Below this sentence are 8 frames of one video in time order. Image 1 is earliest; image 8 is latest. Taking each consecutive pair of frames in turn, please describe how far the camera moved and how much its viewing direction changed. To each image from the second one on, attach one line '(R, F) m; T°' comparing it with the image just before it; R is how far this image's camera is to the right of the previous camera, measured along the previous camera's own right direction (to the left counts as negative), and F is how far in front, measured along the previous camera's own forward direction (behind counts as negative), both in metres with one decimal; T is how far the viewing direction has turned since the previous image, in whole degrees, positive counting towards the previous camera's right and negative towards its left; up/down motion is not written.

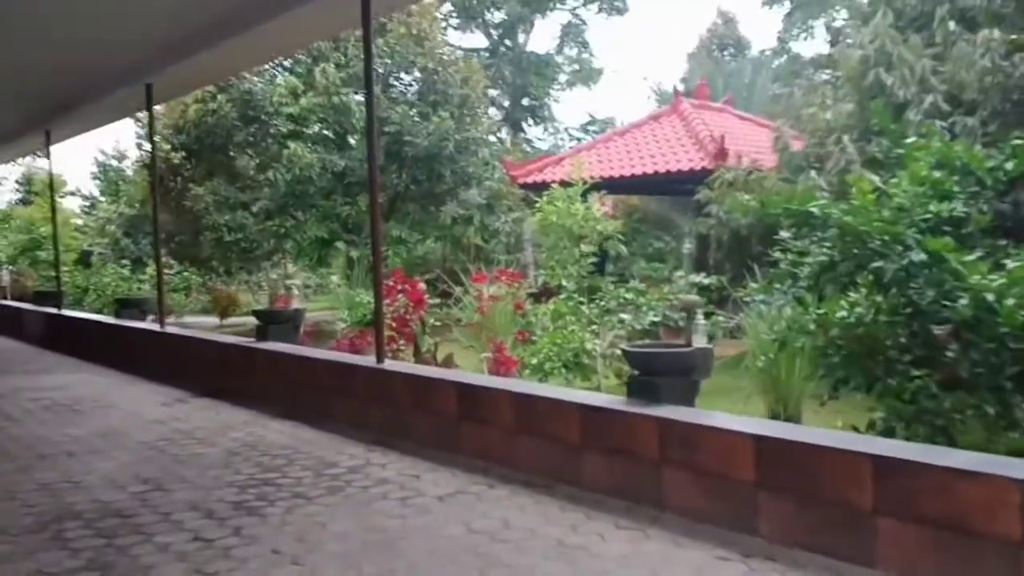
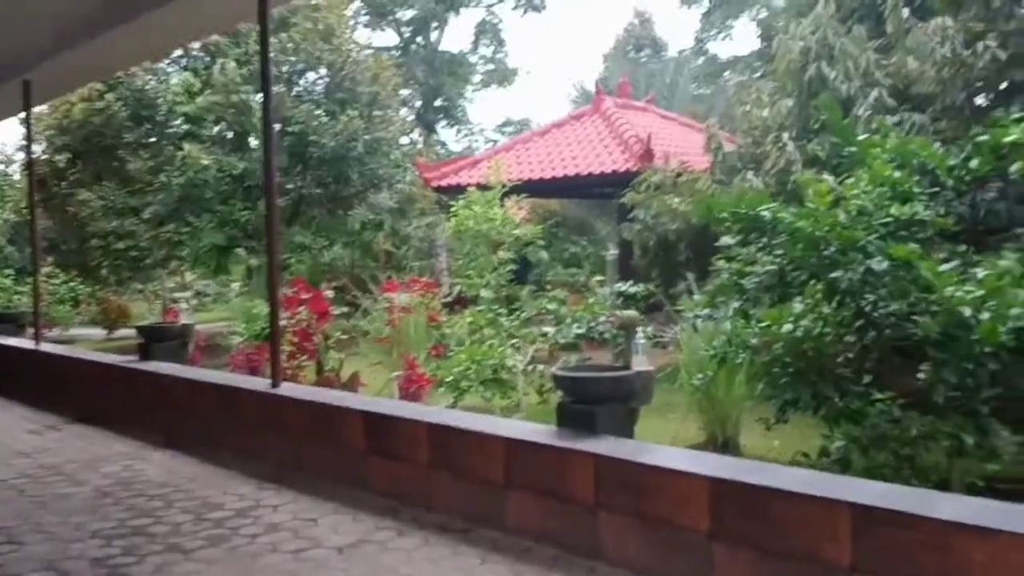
(0.0, +0.4) m; +5°
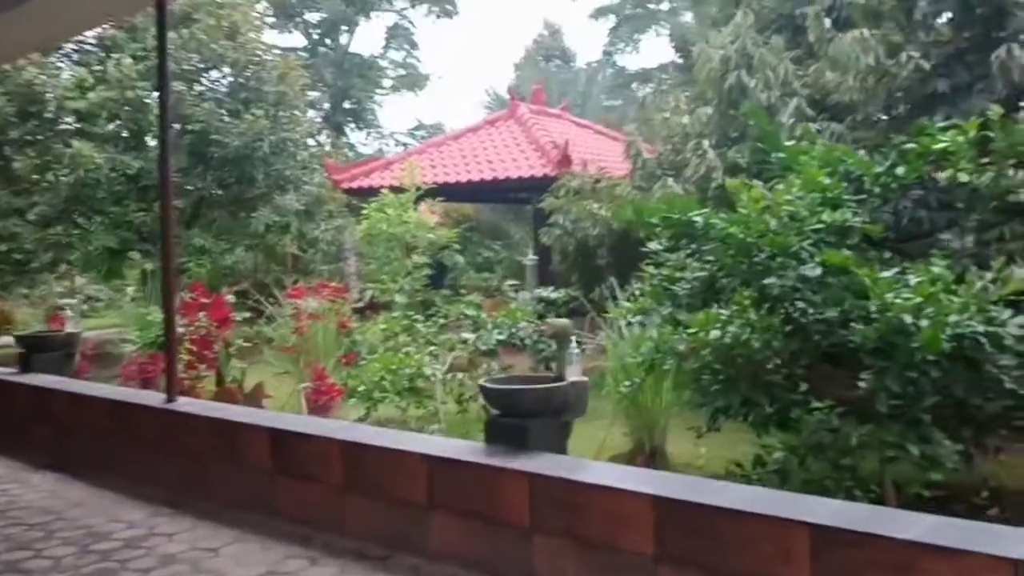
(-0.1, +0.2) m; +5°
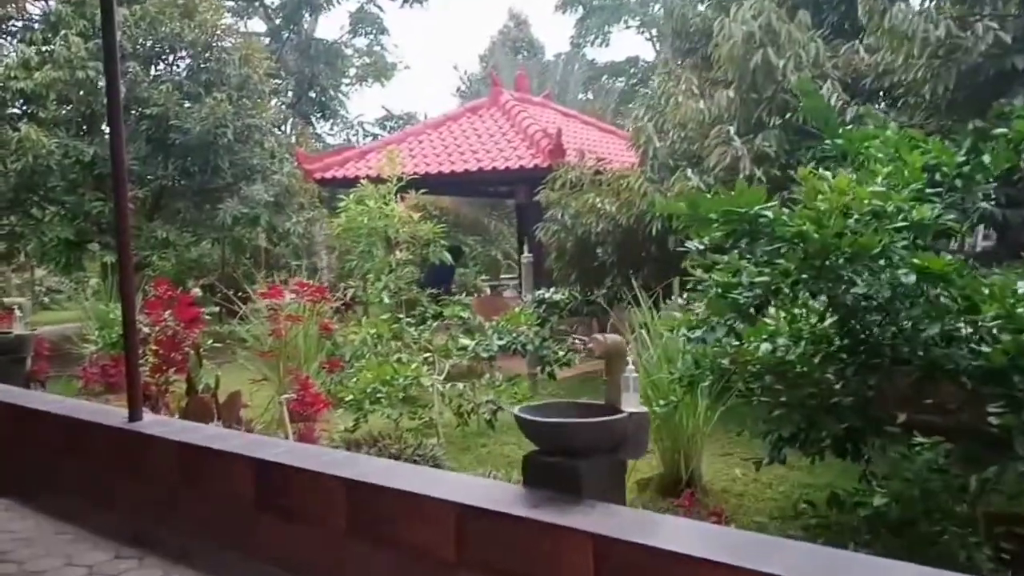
(-0.2, +0.4) m; +3°
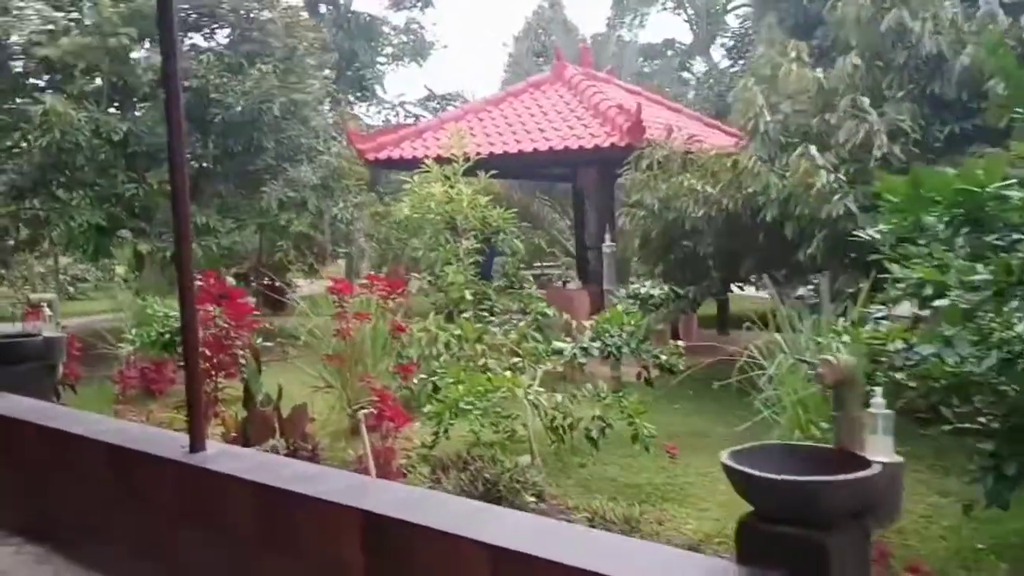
(-0.3, +0.5) m; -1°
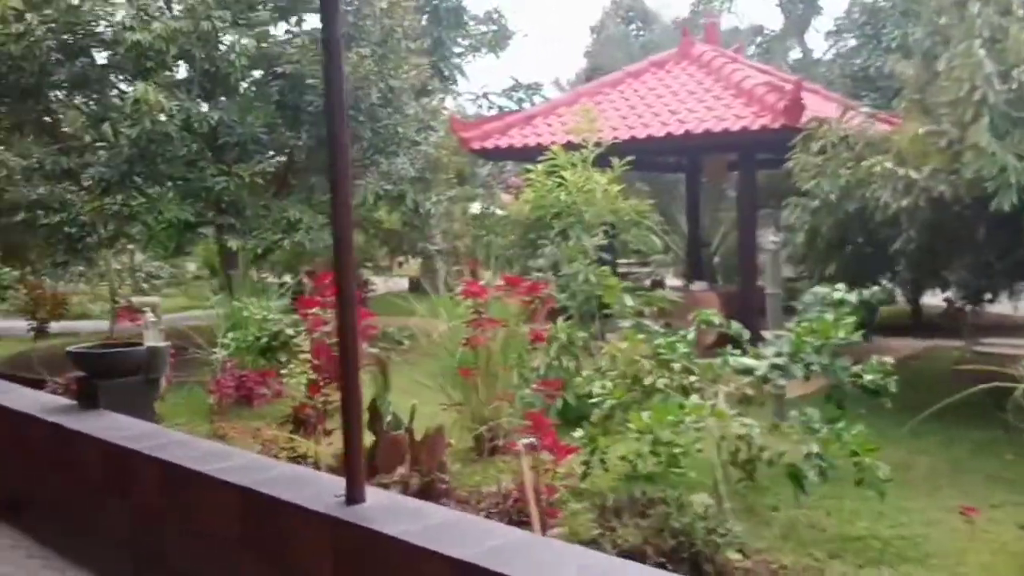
(-0.4, +0.6) m; -3°
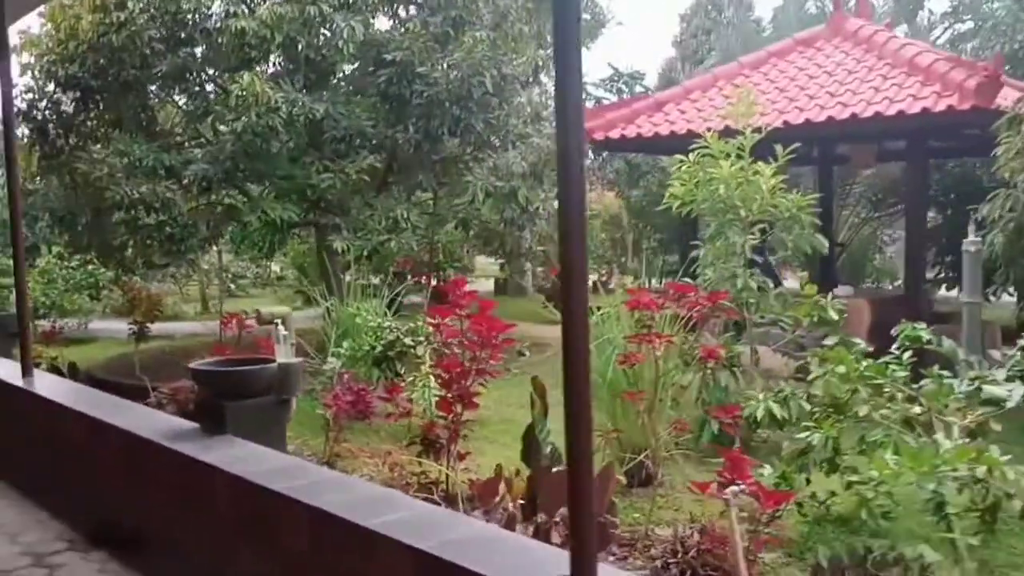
(-0.3, +0.5) m; -4°
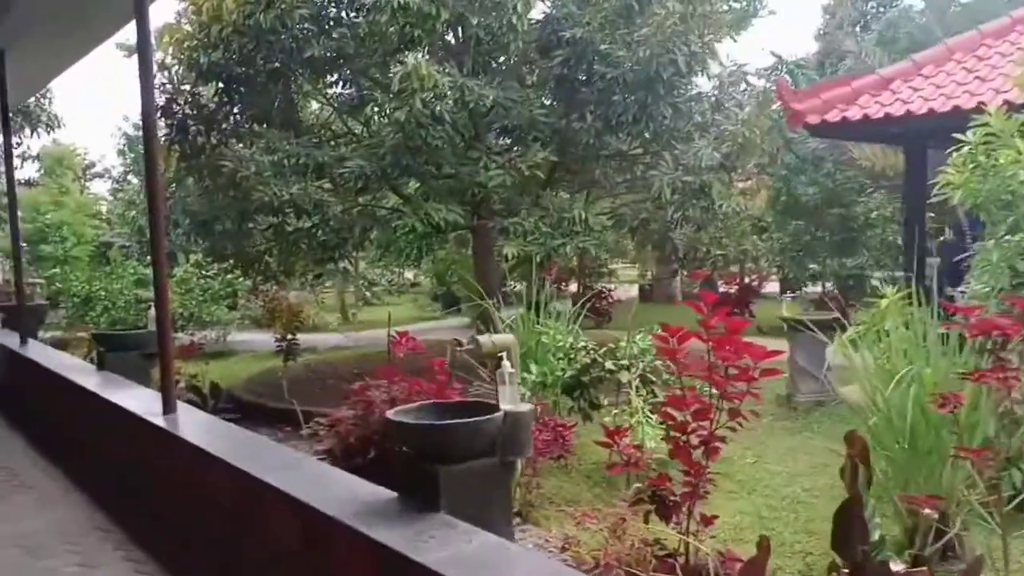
(-0.4, +0.7) m; -6°
